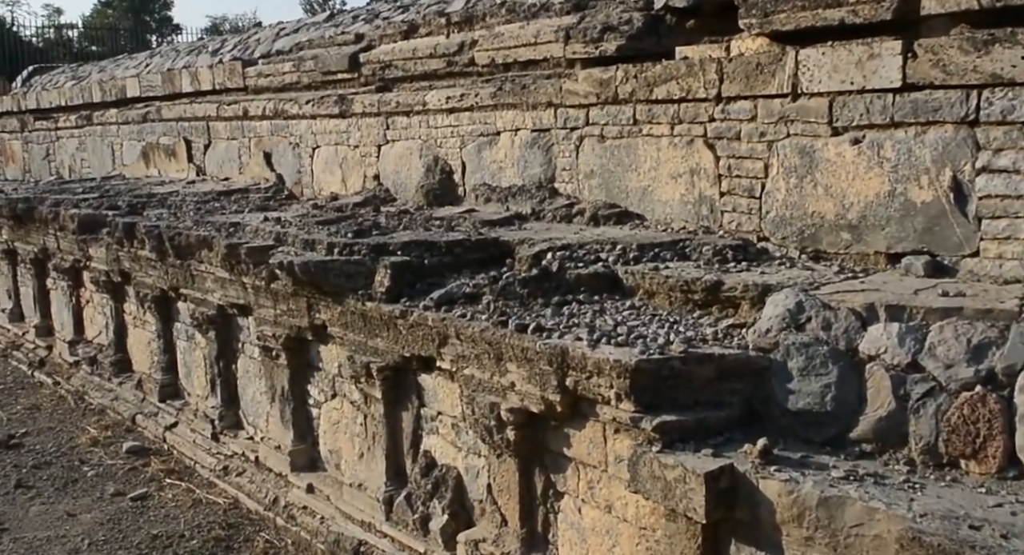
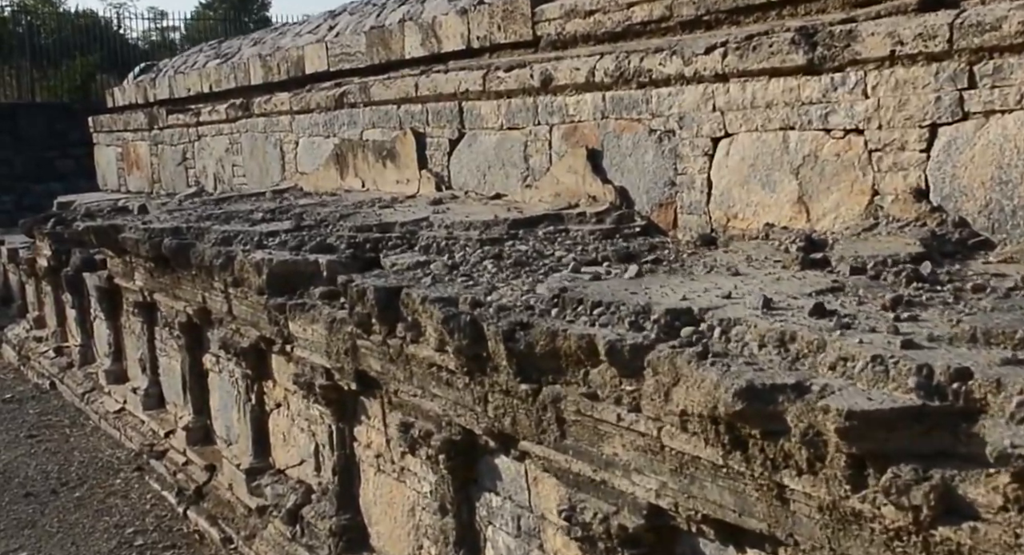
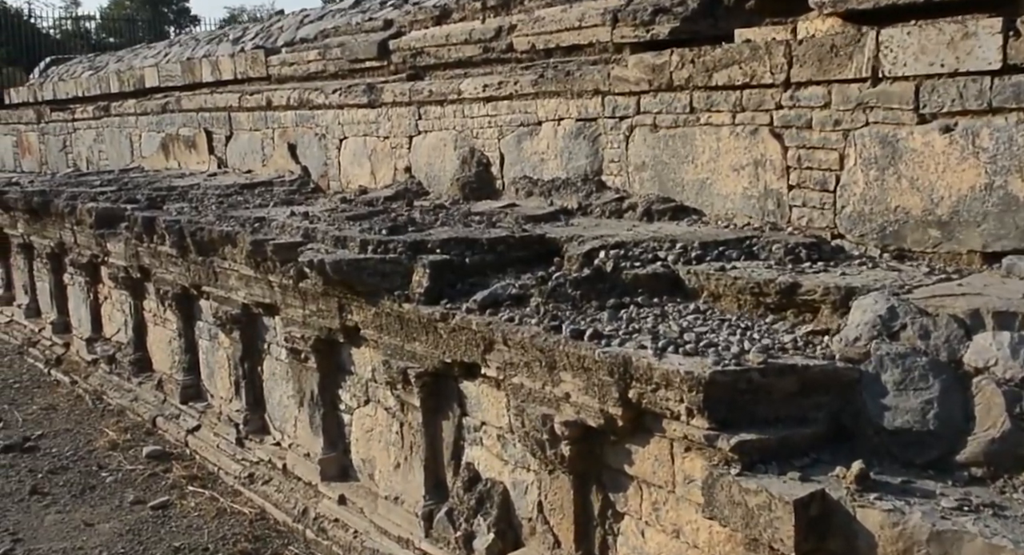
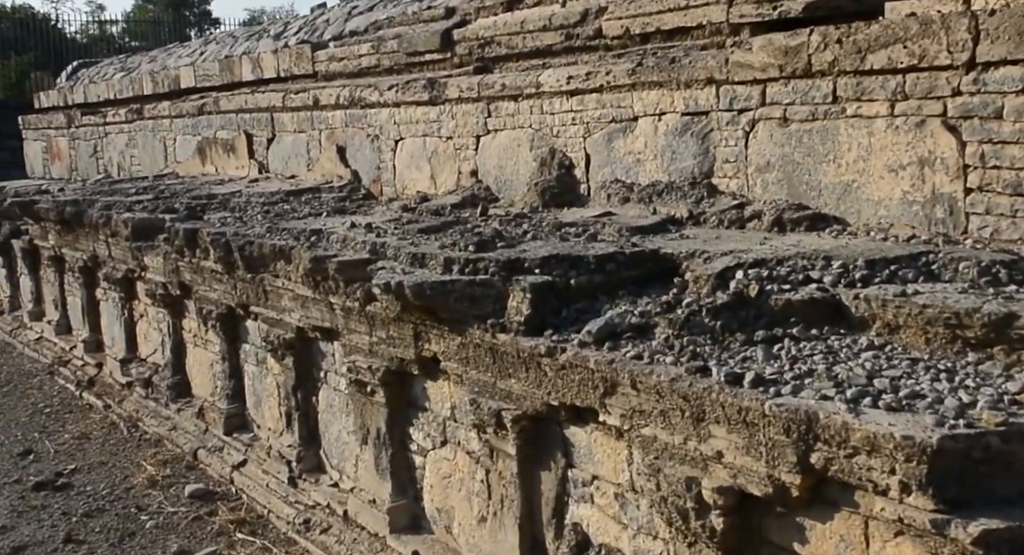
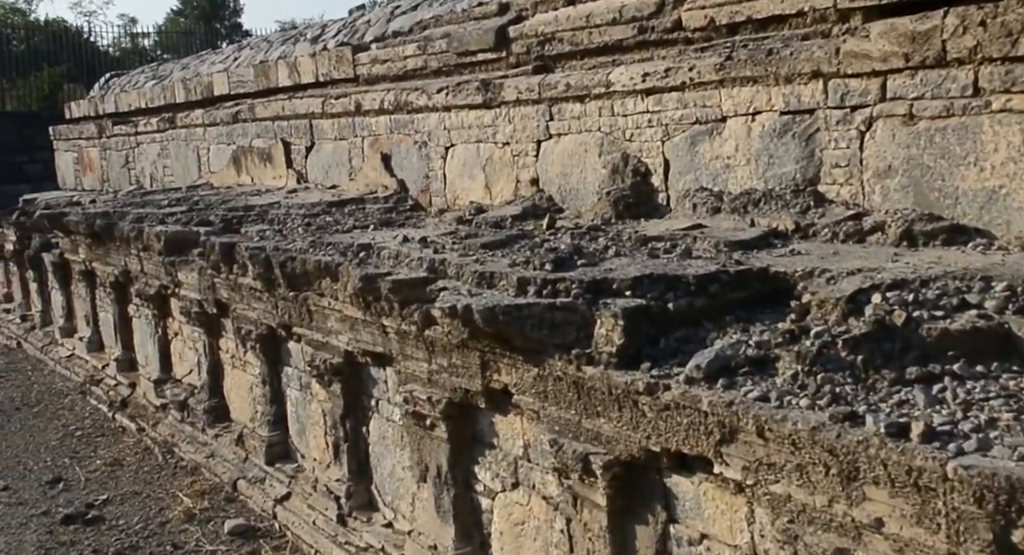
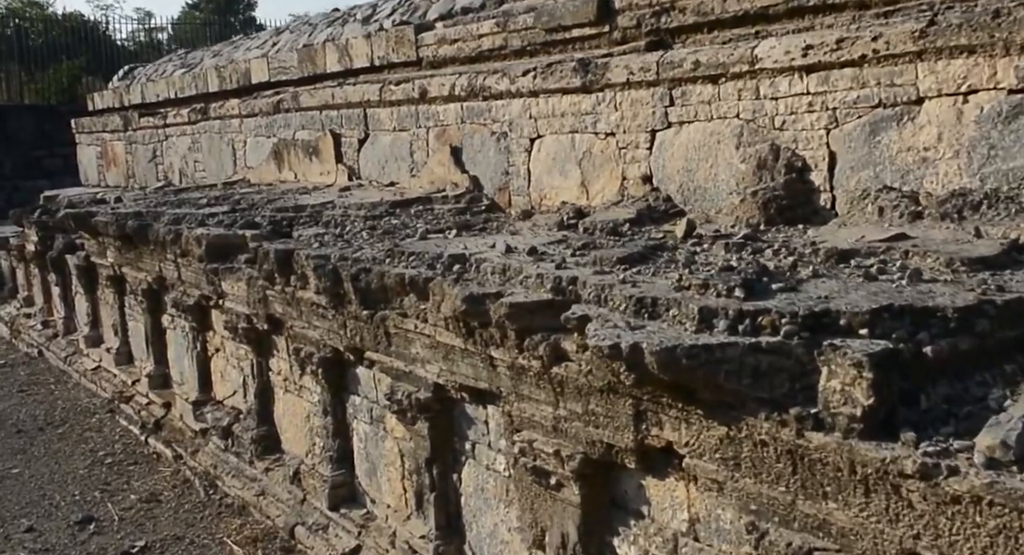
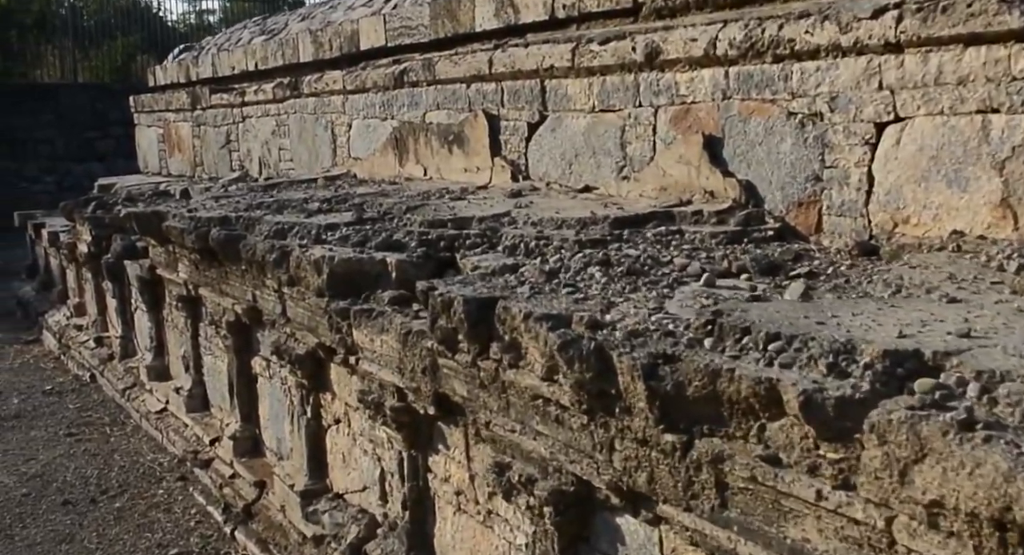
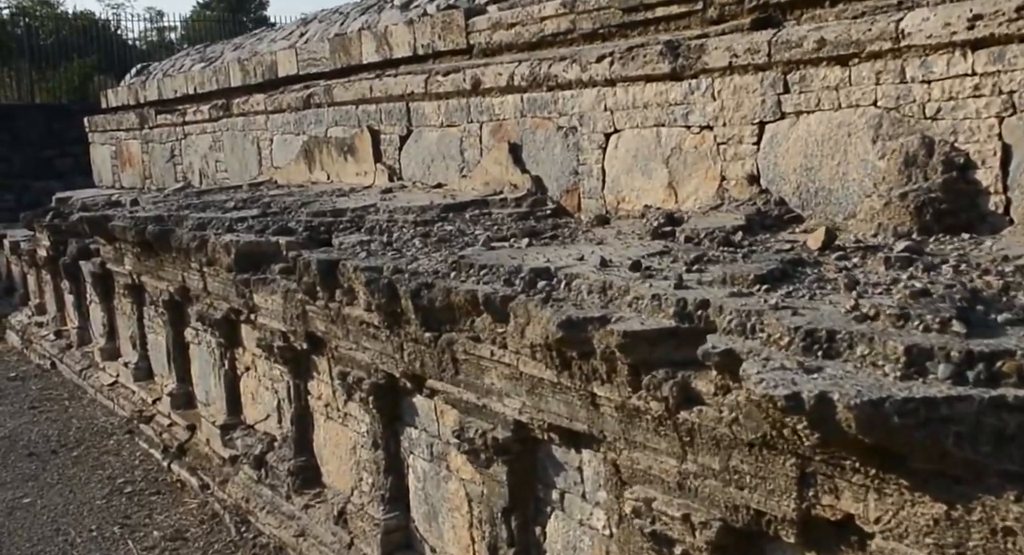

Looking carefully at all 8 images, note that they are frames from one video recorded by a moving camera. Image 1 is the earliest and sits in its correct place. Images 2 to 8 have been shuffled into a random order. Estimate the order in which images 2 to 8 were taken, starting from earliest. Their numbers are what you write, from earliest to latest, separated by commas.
3, 4, 5, 6, 8, 2, 7
